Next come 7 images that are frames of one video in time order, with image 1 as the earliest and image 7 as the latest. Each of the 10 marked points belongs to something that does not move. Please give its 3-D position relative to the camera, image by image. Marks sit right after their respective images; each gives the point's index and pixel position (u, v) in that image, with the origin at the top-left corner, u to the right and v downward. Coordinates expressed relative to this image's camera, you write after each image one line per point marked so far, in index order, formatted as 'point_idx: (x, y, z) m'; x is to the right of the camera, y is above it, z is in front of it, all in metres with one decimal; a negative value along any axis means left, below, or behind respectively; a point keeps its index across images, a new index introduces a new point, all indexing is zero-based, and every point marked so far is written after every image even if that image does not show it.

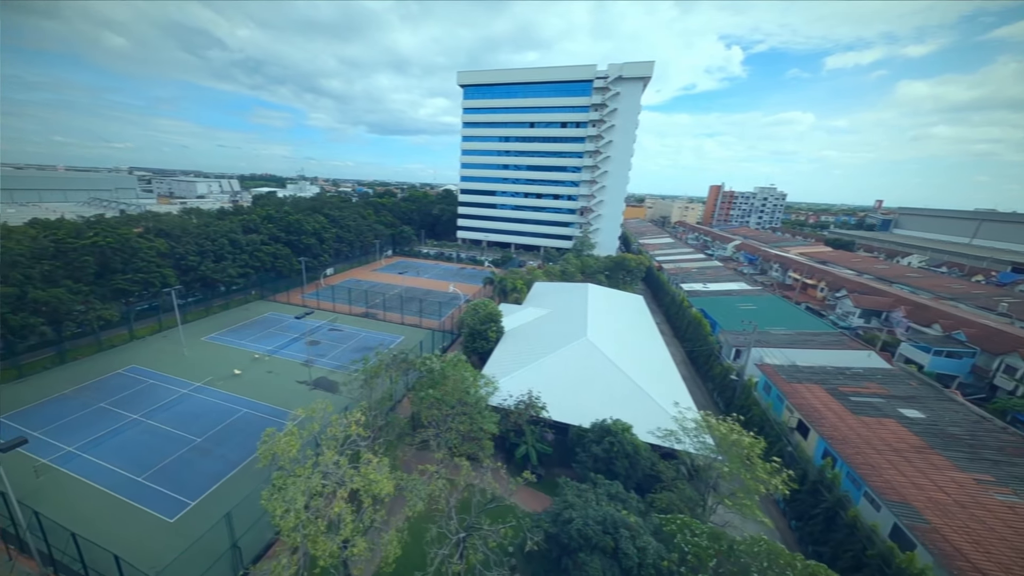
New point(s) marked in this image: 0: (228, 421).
0: (-31.1, -14.5, +16.9) m
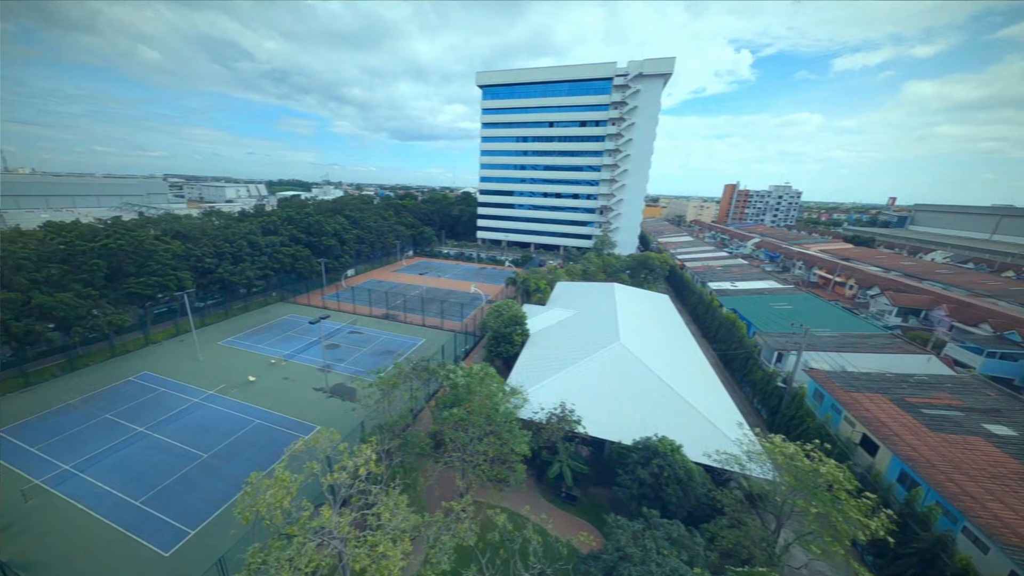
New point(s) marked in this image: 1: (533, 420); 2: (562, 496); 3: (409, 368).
0: (-27.2, -14.4, +15.4) m
1: (+2.2, -15.1, +17.8) m
2: (+5.5, -23.7, +18.2) m
3: (-11.7, -8.9, +16.9) m
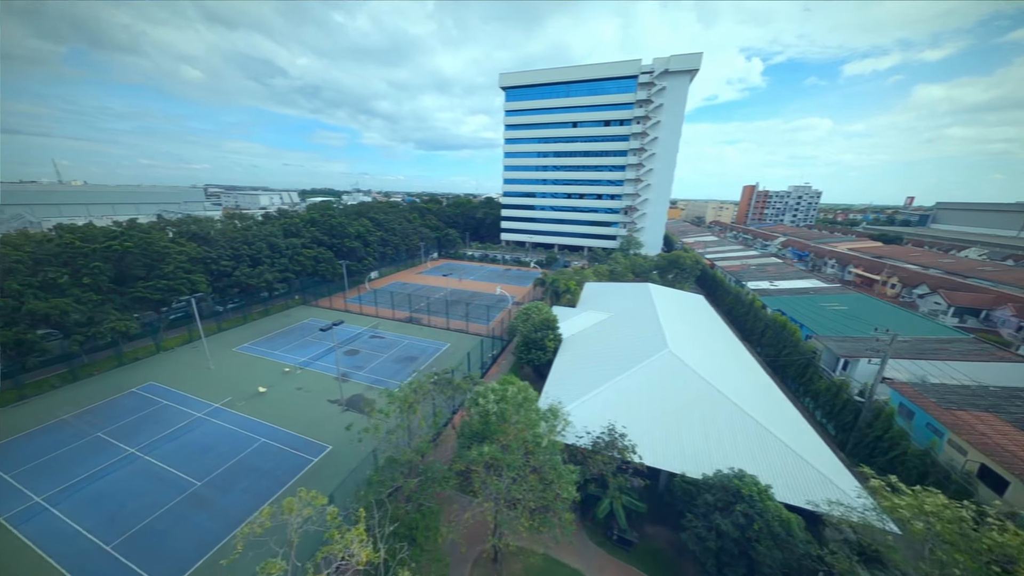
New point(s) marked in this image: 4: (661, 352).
0: (-23.1, -14.3, +13.3) m
1: (+6.3, -14.7, +14.6) m
2: (+9.7, -23.2, +14.5) m
3: (-7.7, -8.7, +14.5) m
4: (+18.5, -7.9, +19.8) m
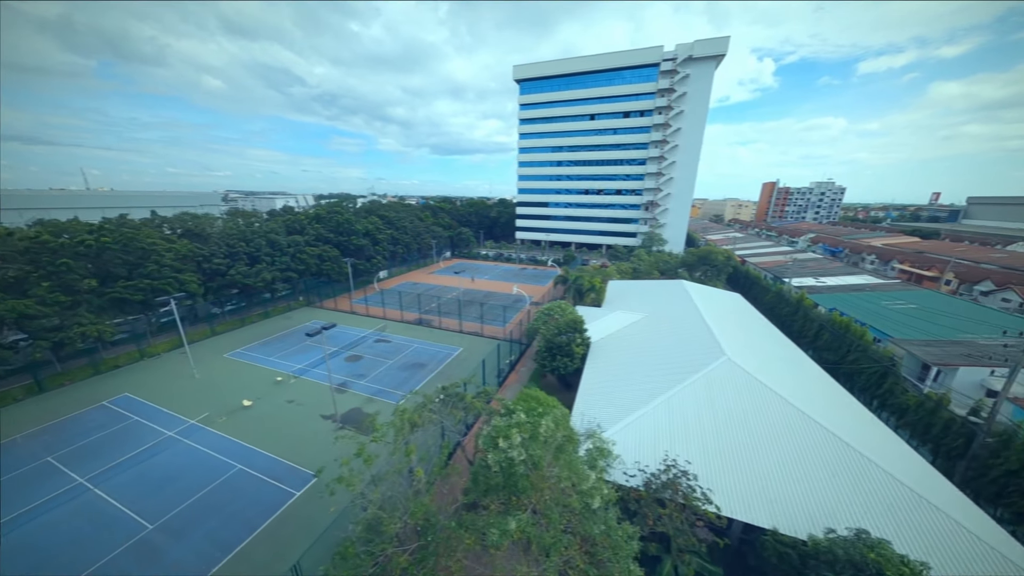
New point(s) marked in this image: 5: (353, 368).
0: (-20.9, -13.9, +10.8) m
1: (+8.5, -13.8, +11.1) m
2: (+12.1, -22.3, +10.5) m
3: (-5.5, -8.0, +11.7) m
4: (+20.8, -7.0, +16.0) m
5: (-17.8, -8.9, +17.7) m
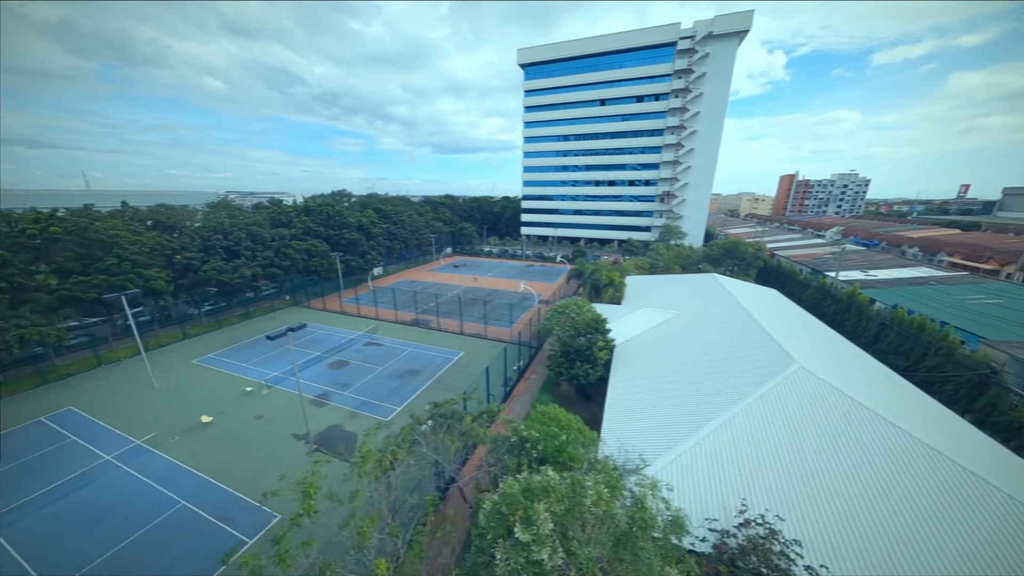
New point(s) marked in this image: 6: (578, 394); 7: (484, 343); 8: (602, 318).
0: (-20.2, -13.4, +8.5) m
1: (+9.2, -12.8, +7.8) m
2: (+12.9, -21.2, +6.9) m
3: (-4.9, -7.3, +9.0) m
4: (+21.6, -6.0, +12.4) m
5: (-16.9, -8.5, +15.3) m
6: (+6.6, -11.0, +16.3) m
7: (-3.7, -6.8, +19.5) m
8: (+9.2, -2.9, +16.3) m
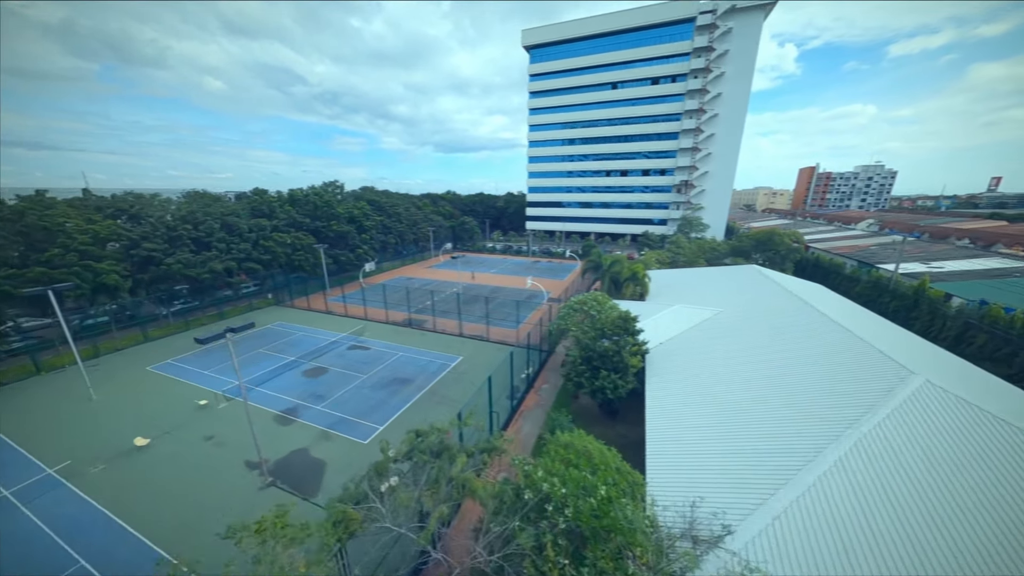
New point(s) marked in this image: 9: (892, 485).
0: (-19.8, -12.8, +6.1) m
1: (+9.6, -11.8, +4.4) m
2: (+13.4, -20.1, +3.3) m
3: (-4.5, -6.5, +6.2) m
4: (+22.0, -4.9, +8.8) m
5: (-16.3, -8.0, +13.0) m
6: (+7.3, -10.2, +13.1) m
7: (-3.0, -6.2, +16.7) m
8: (+9.8, -2.1, +13.2) m
9: (+16.2, -8.3, +6.9) m
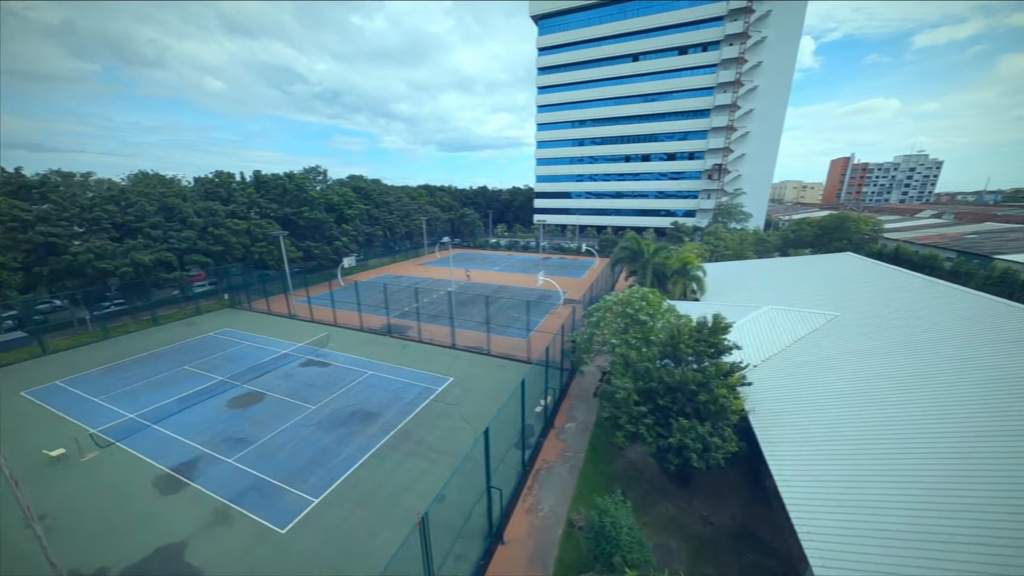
0: (-19.5, -12.2, +2.2) m
1: (+9.7, -10.9, -0.8) m
2: (+13.5, -19.1, -2.4) m
3: (-4.3, -5.8, +1.9) m
4: (+22.3, -4.0, +3.3) m
5: (-15.8, -7.7, +9.1) m
6: (+7.8, -9.7, +8.0) m
7: (-2.3, -5.9, +12.2) m
8: (+10.3, -1.5, +8.3) m
9: (+16.4, -7.5, +1.5) m
